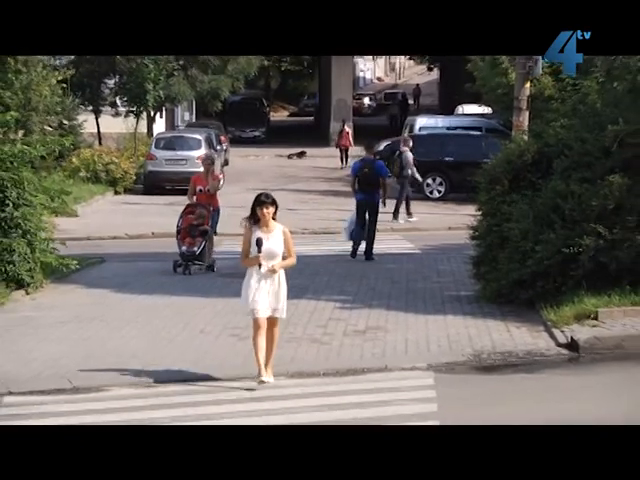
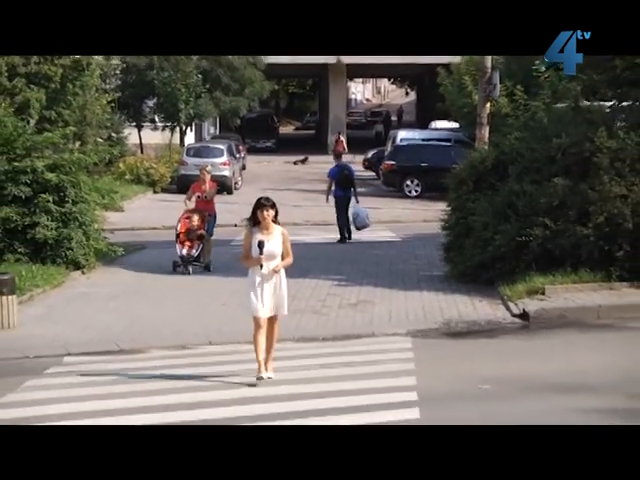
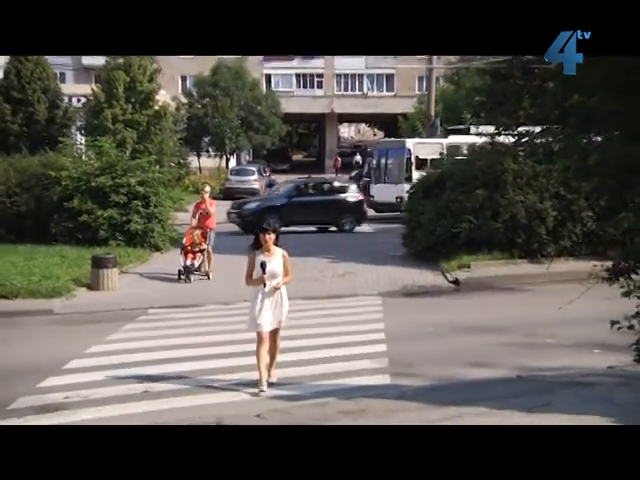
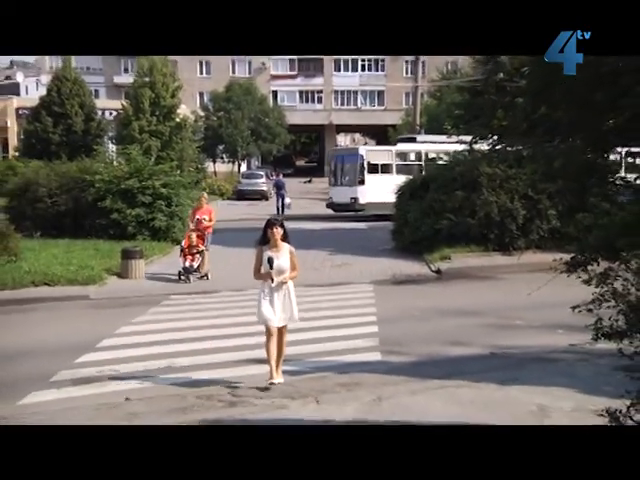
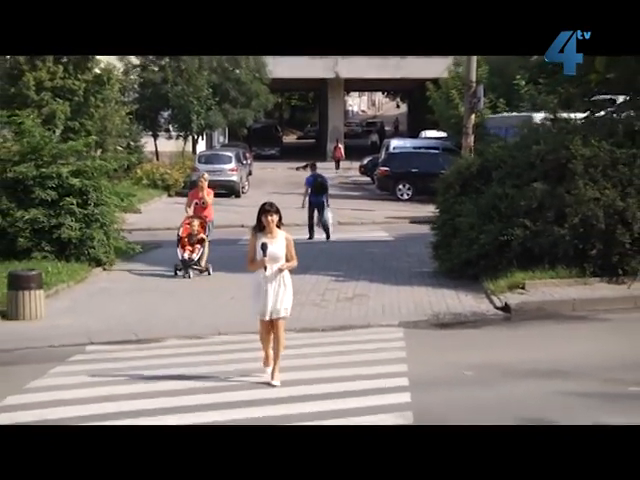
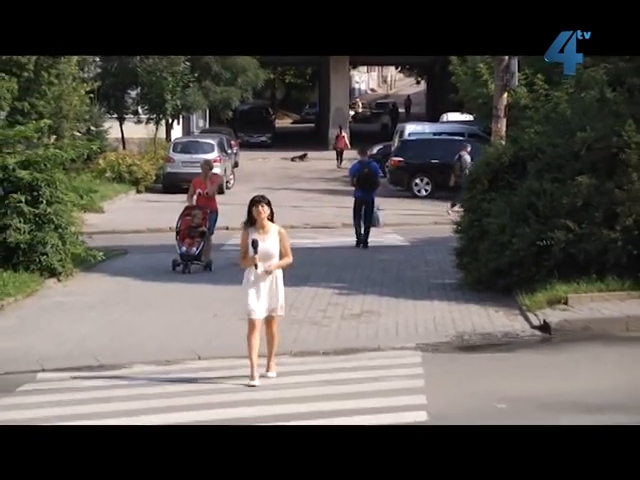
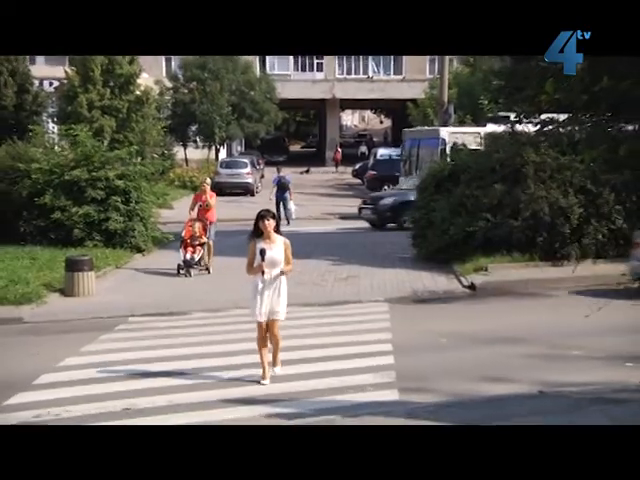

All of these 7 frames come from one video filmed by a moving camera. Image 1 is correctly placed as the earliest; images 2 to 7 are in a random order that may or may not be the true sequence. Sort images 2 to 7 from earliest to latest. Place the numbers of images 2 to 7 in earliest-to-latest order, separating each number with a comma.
6, 2, 5, 7, 3, 4
